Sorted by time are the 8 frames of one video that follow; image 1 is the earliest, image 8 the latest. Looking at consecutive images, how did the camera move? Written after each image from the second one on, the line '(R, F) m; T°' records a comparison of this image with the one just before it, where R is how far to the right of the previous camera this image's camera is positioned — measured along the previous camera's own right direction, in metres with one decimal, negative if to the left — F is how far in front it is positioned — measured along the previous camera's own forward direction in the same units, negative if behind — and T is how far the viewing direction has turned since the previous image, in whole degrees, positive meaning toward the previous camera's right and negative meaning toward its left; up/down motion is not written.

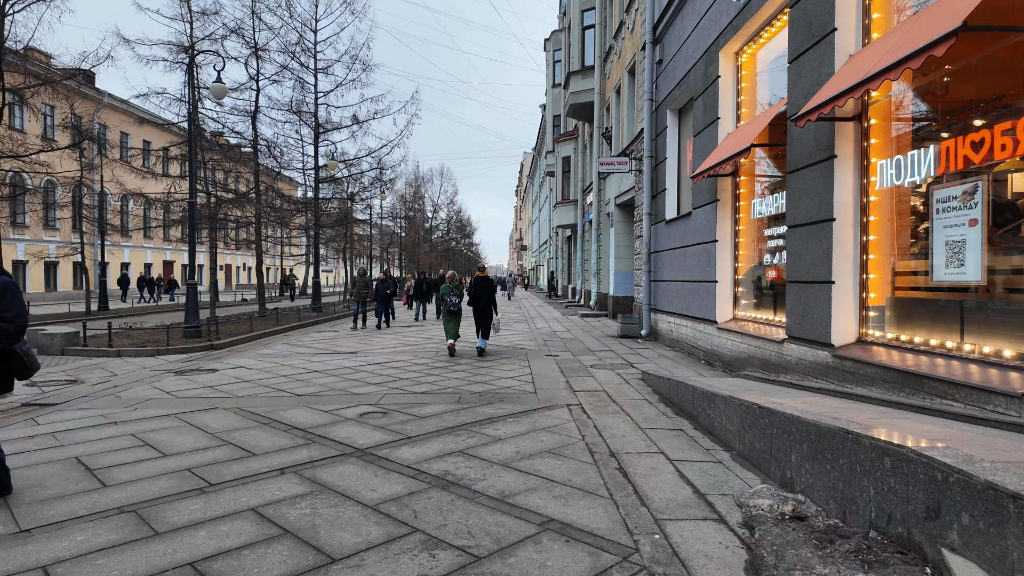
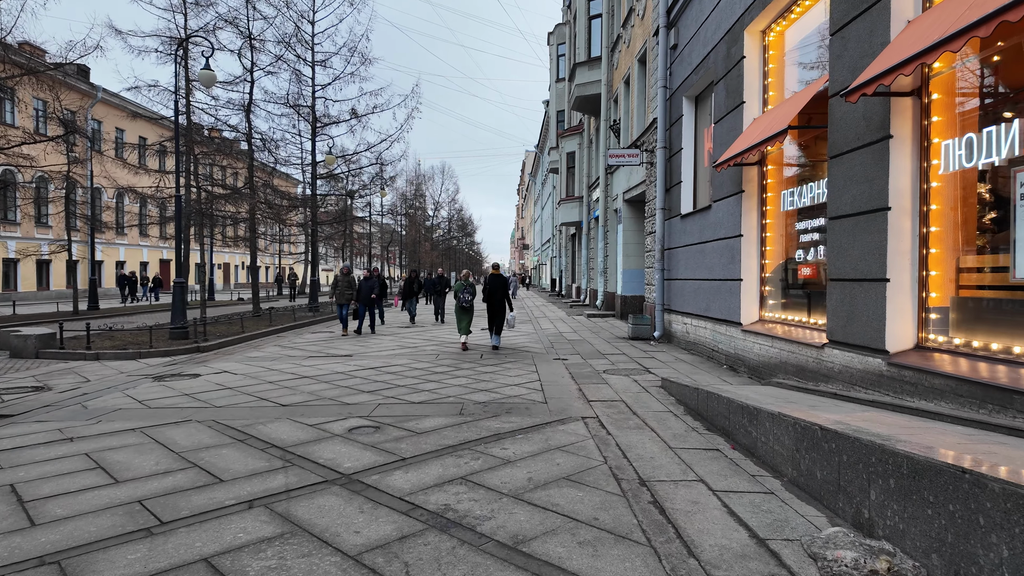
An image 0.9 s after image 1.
(-0.1, +0.7) m; 0°
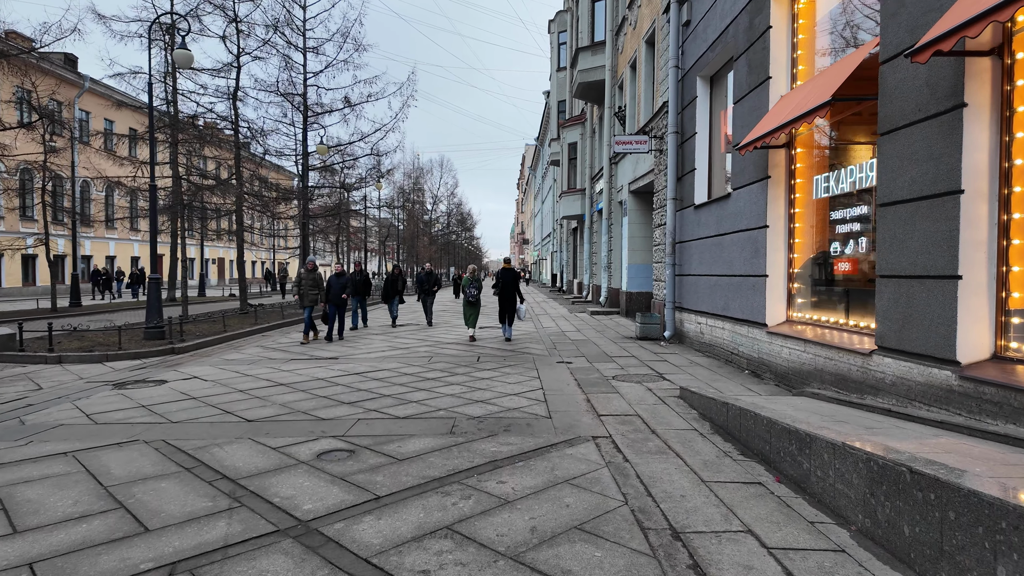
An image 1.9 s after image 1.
(0.0, +0.8) m; 0°
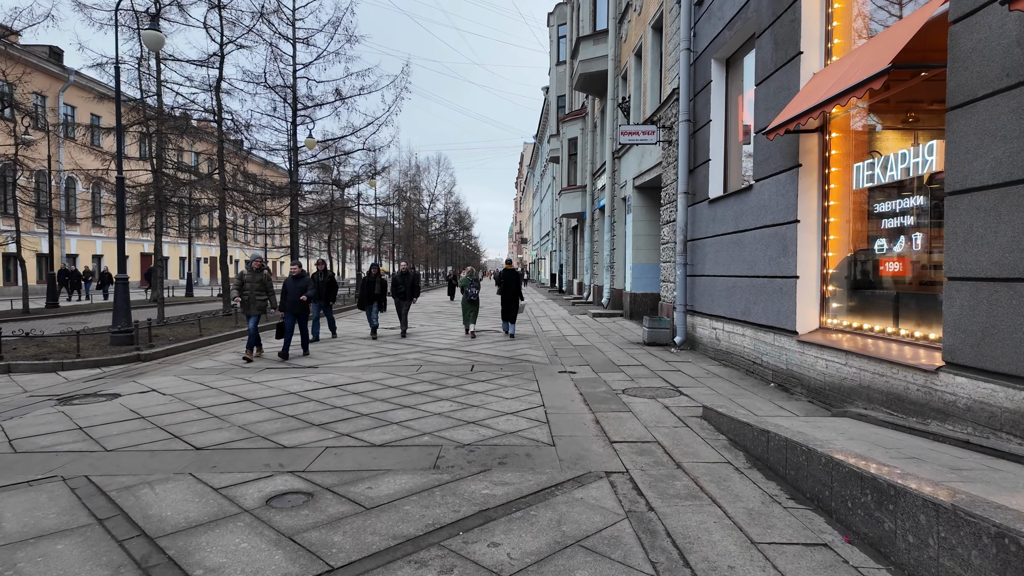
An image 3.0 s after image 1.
(0.0, +0.8) m; 0°
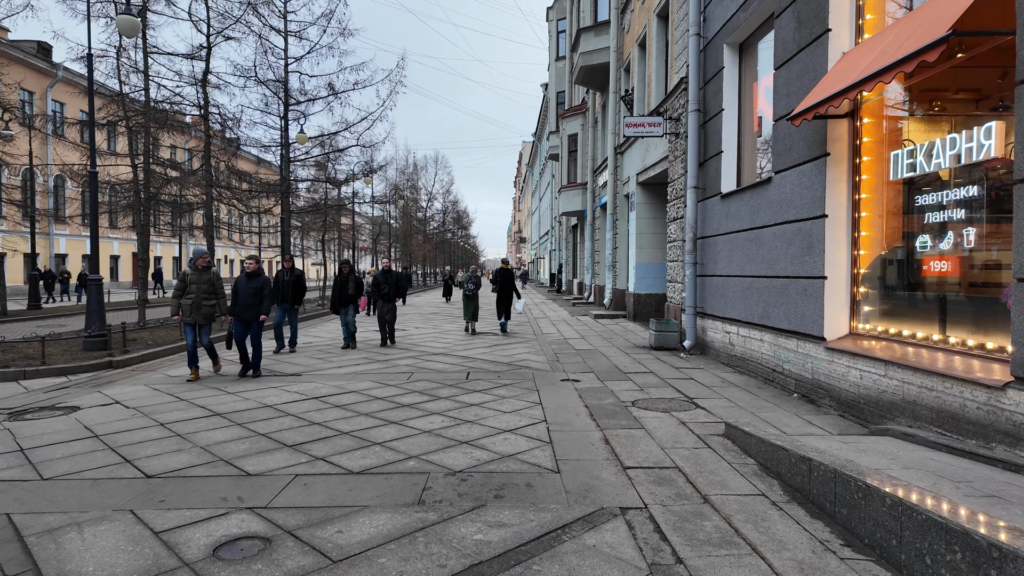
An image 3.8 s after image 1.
(0.0, +0.6) m; 0°
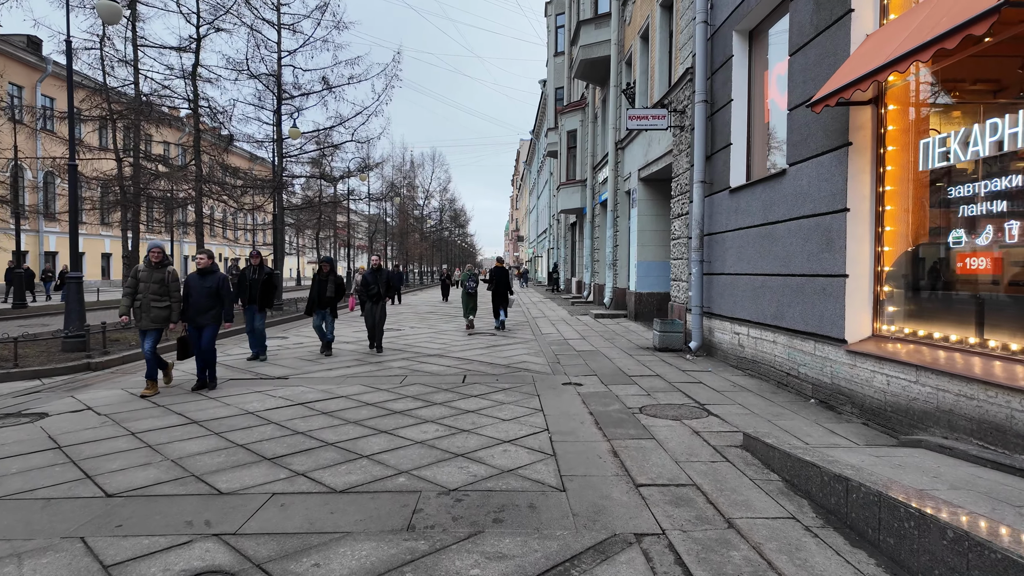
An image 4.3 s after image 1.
(0.0, +0.4) m; 0°
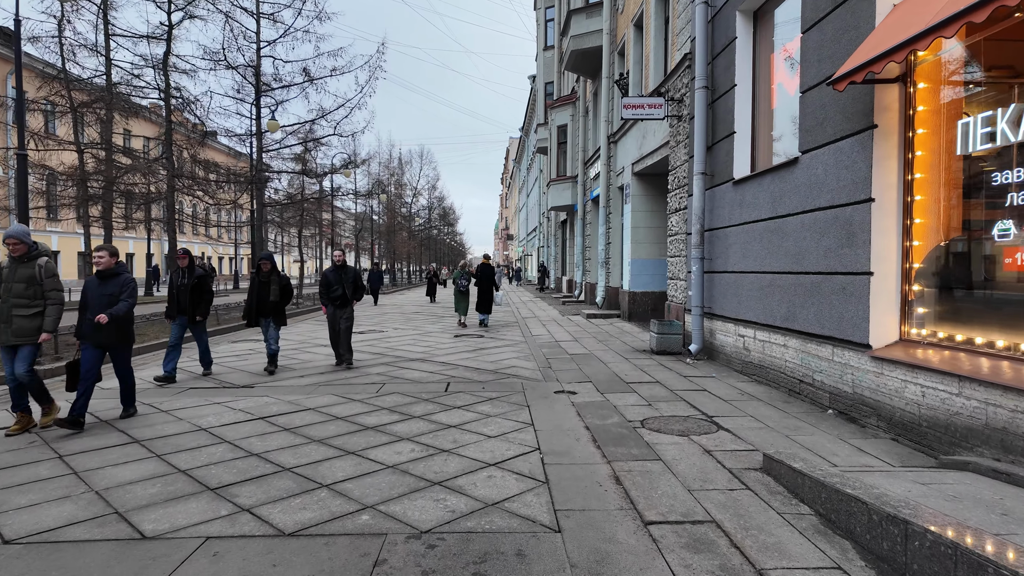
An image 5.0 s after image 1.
(0.0, +0.6) m; +1°
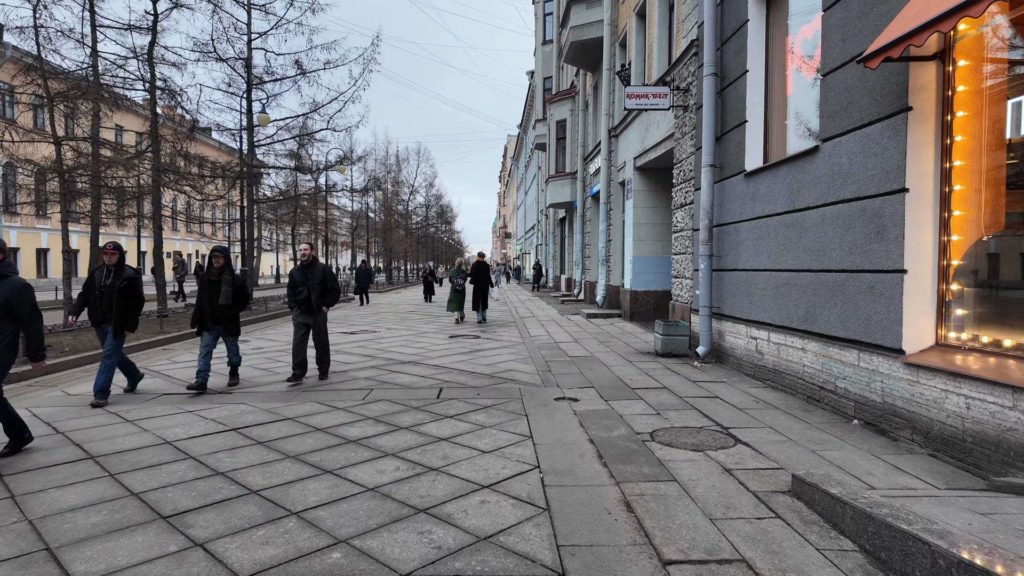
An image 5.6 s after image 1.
(0.0, +0.5) m; 0°
